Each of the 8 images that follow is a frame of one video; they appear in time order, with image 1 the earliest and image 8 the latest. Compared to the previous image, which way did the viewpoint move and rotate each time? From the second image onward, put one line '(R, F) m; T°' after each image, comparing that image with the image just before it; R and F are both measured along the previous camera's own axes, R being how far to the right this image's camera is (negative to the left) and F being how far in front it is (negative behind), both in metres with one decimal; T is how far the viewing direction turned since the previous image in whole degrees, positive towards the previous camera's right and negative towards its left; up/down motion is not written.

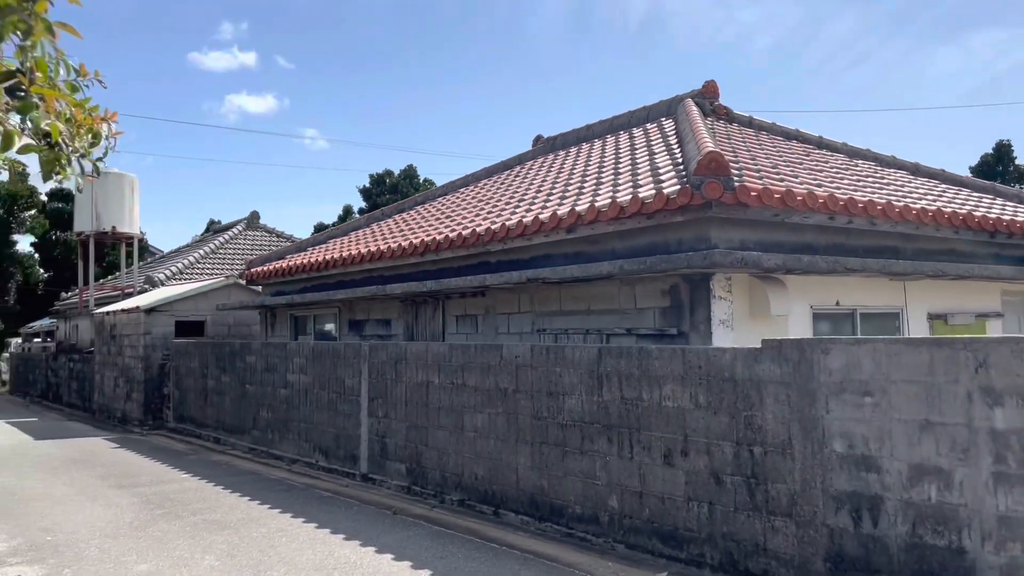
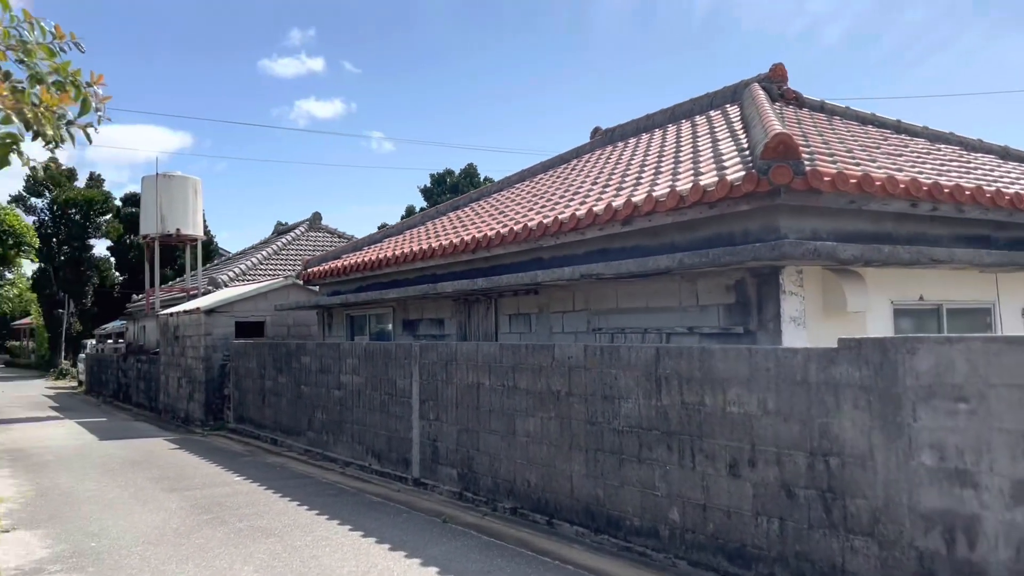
(+0.1, +0.4) m; -4°
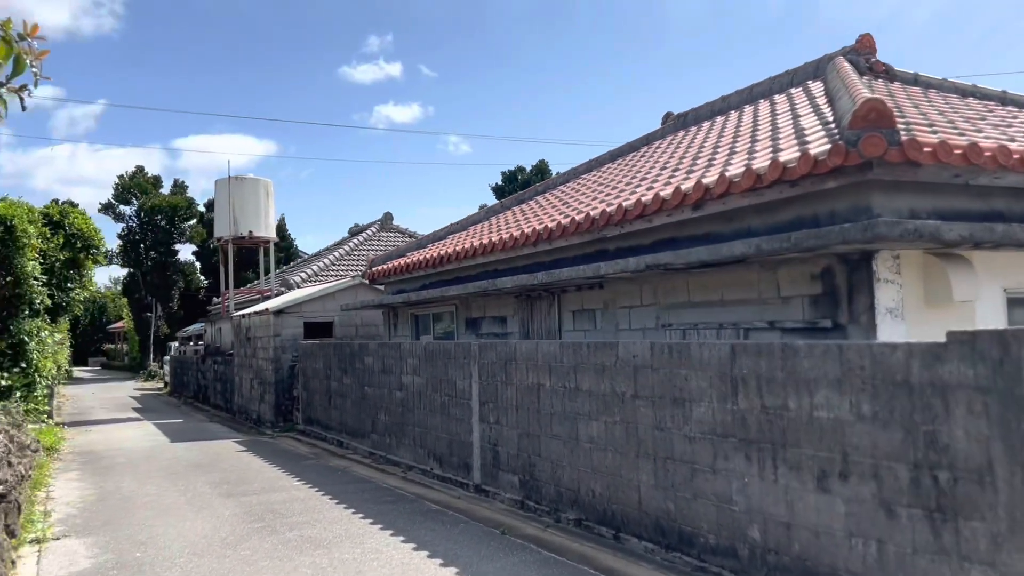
(+0.1, +0.5) m; -5°
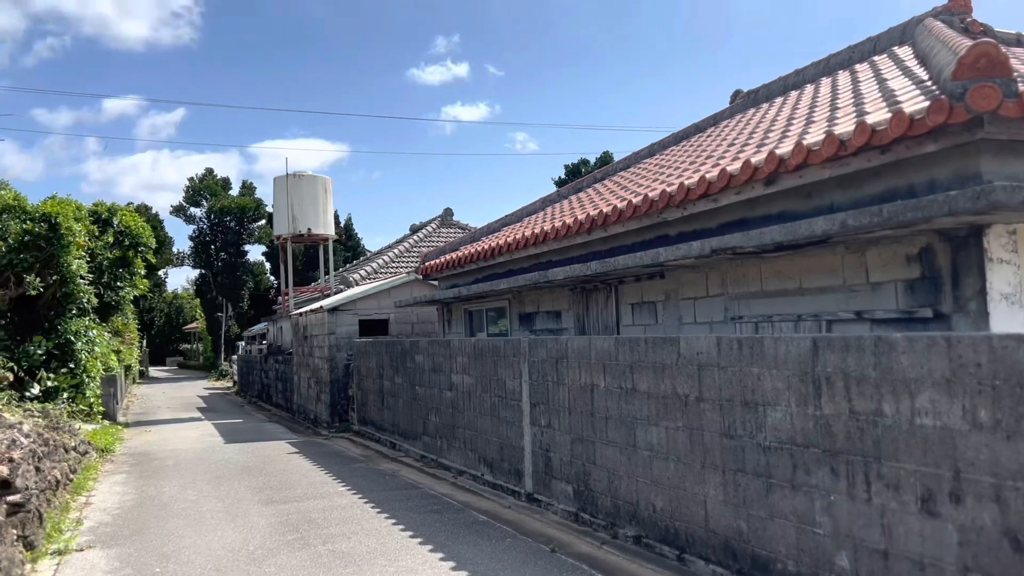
(+0.1, +0.7) m; -5°
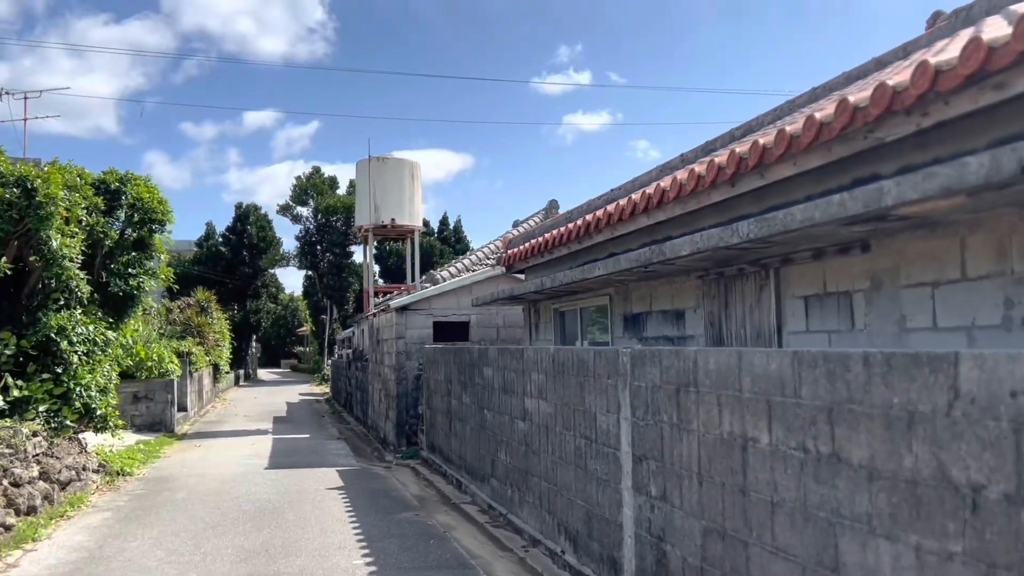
(+0.1, +2.8) m; -8°
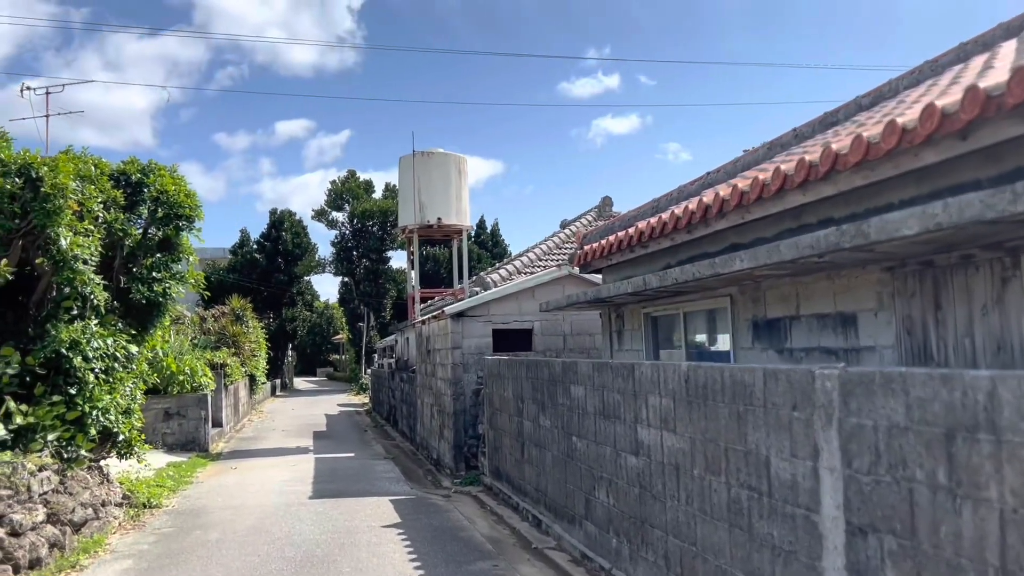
(-0.5, +1.4) m; -2°
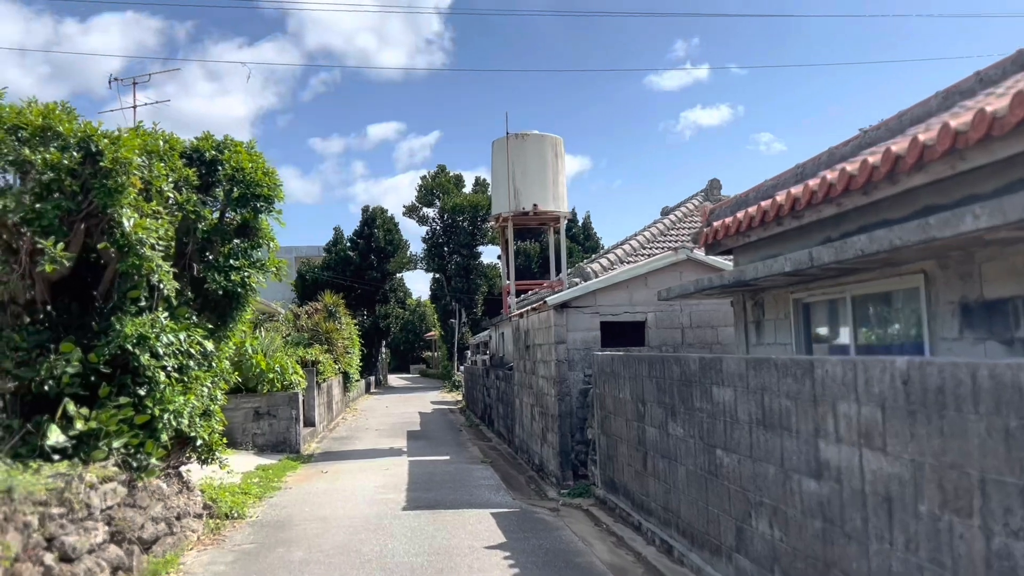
(-0.2, +1.1) m; -6°
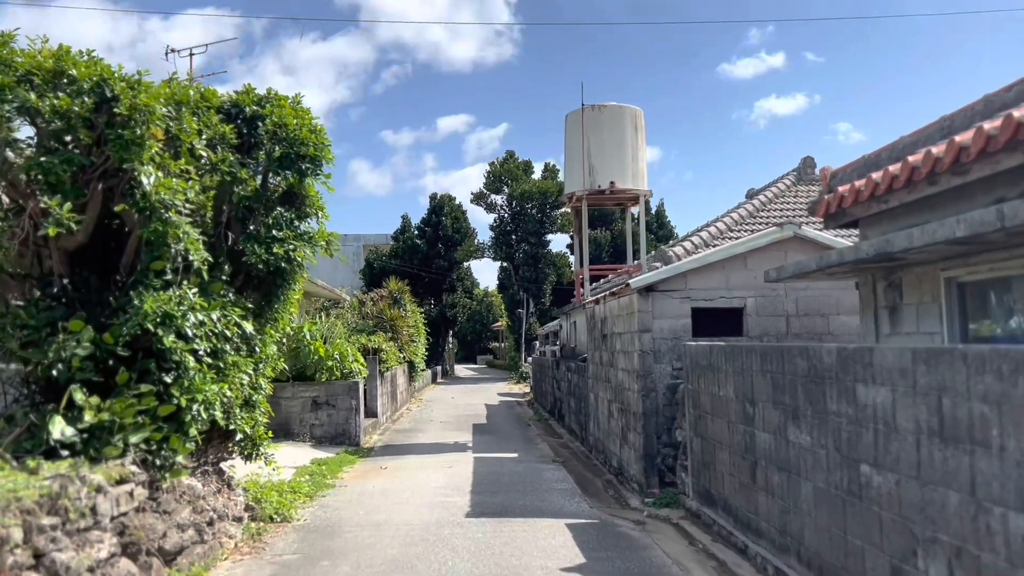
(-0.1, +1.0) m; -5°
